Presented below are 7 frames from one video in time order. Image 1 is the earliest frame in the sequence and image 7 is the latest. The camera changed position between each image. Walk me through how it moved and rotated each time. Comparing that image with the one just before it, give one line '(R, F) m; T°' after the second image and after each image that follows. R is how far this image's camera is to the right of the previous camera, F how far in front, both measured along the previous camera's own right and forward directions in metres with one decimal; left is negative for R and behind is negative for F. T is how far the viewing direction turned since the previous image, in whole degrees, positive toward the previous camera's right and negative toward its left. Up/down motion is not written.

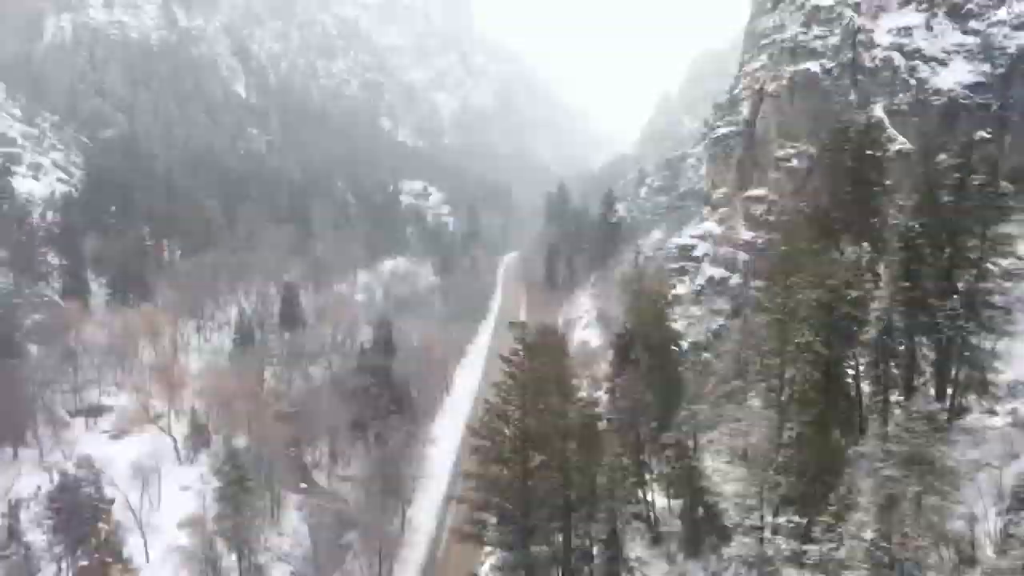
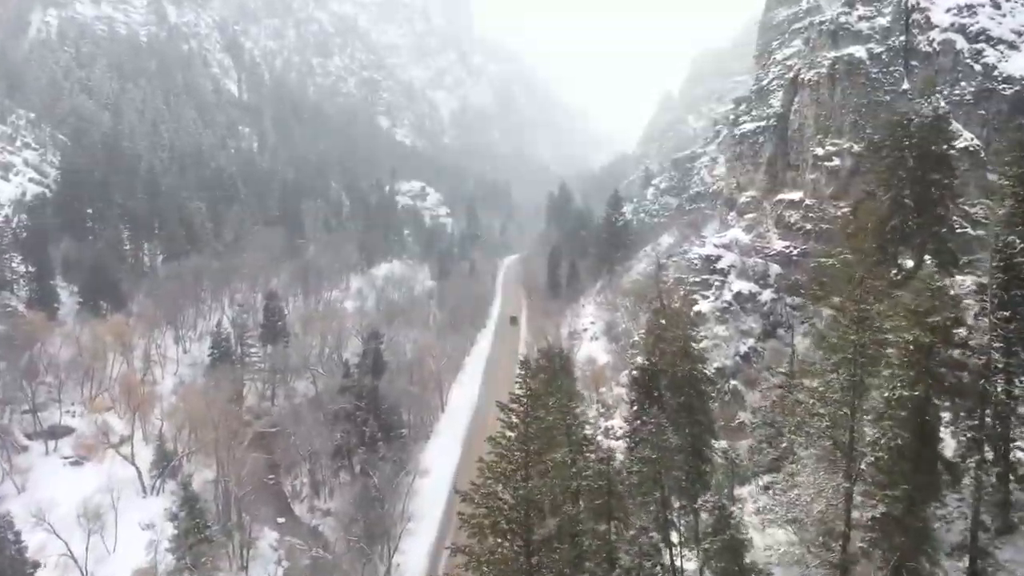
(0.0, +4.5) m; 0°
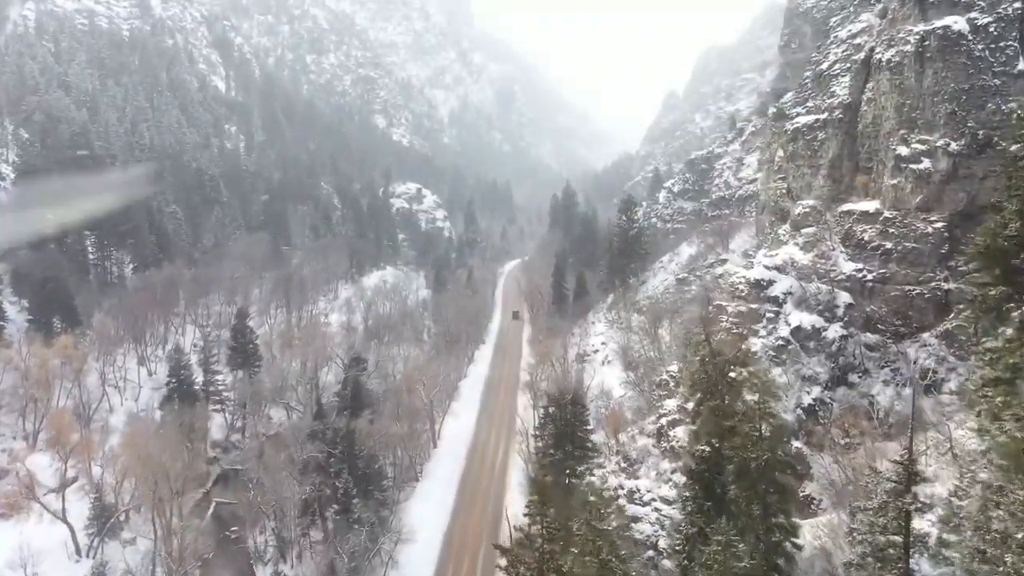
(-0.1, +6.6) m; 0°
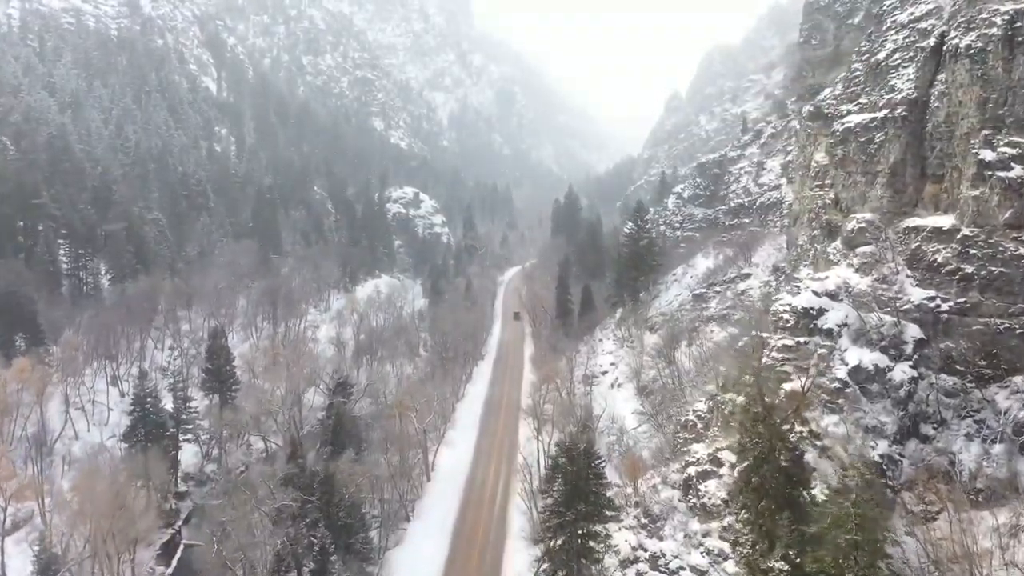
(-0.1, +4.3) m; 0°
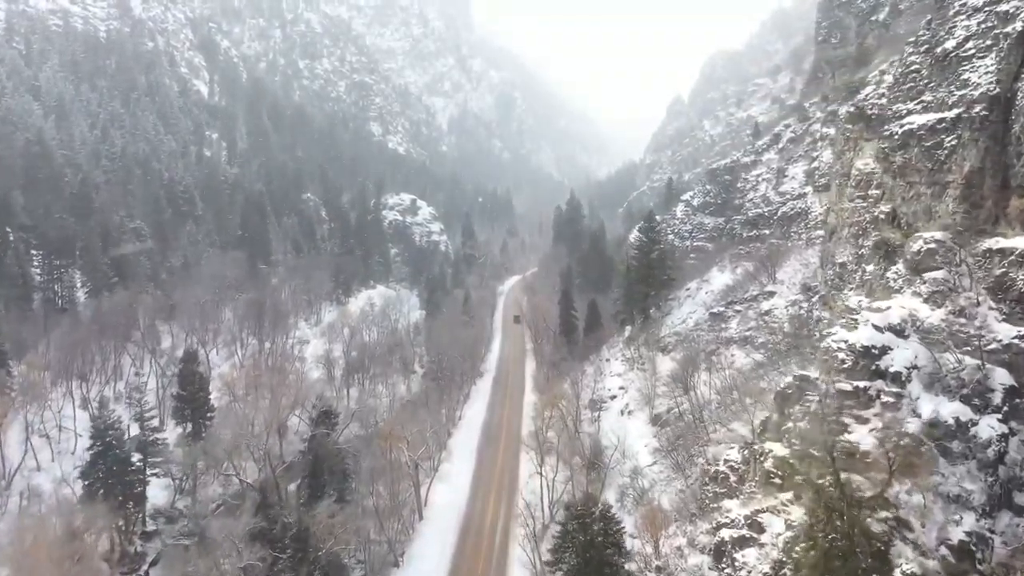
(0.0, +3.8) m; 0°
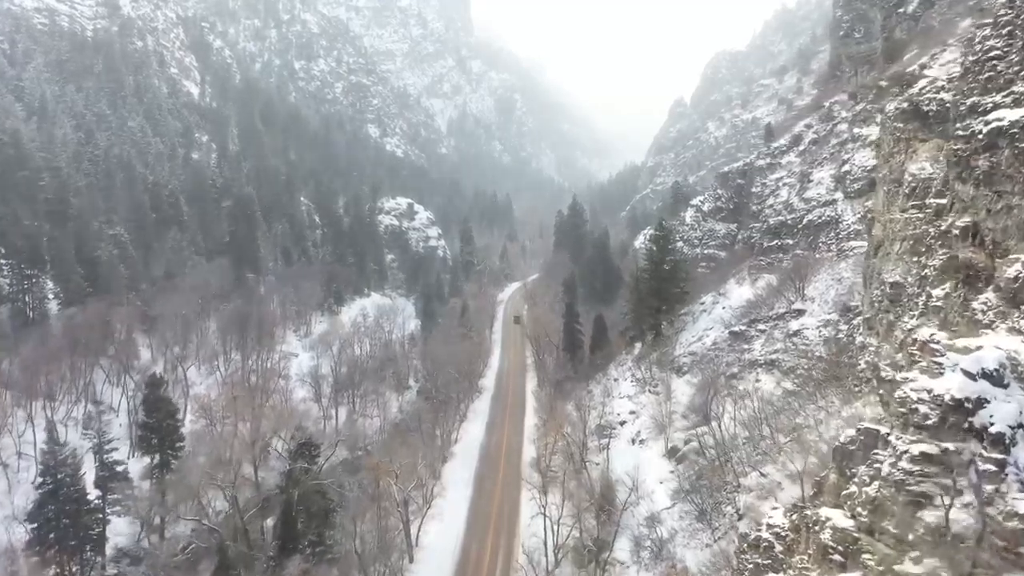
(0.0, +3.9) m; 0°
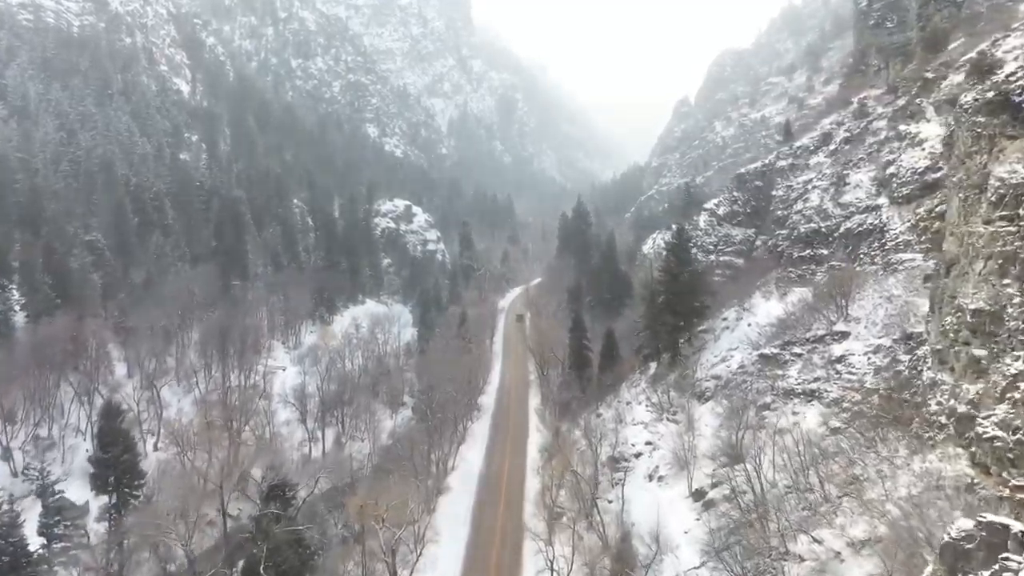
(0.0, +4.3) m; 0°
